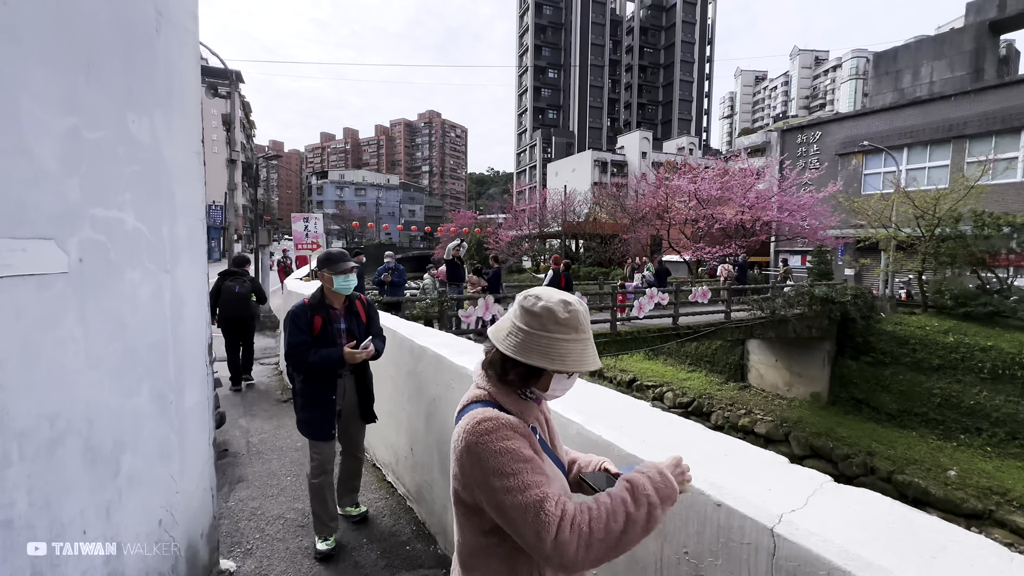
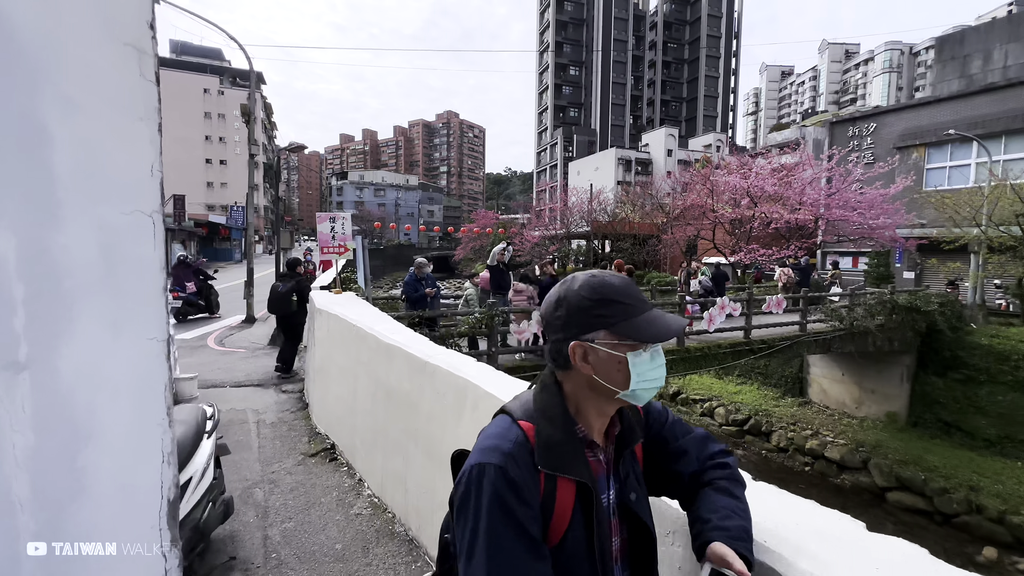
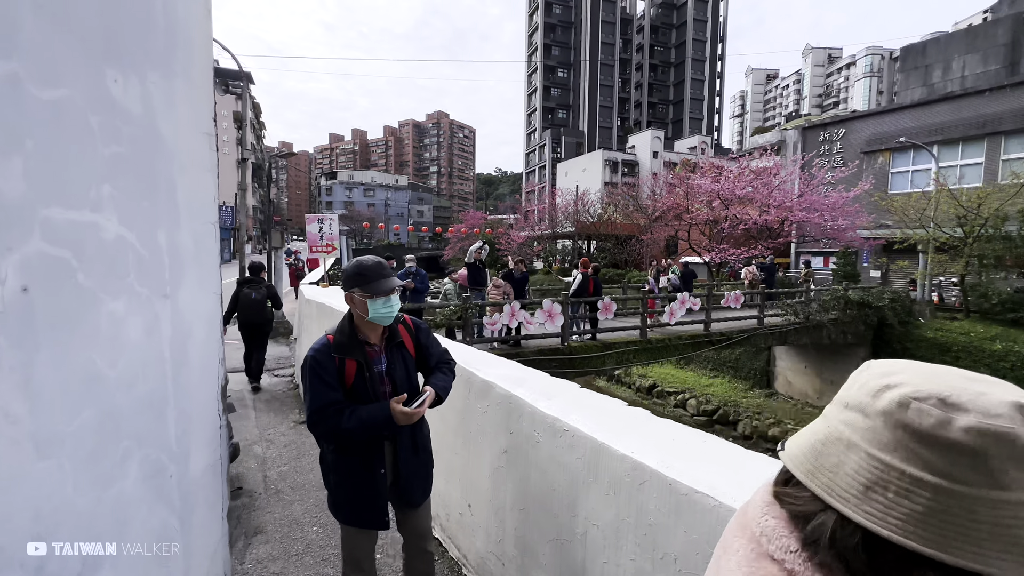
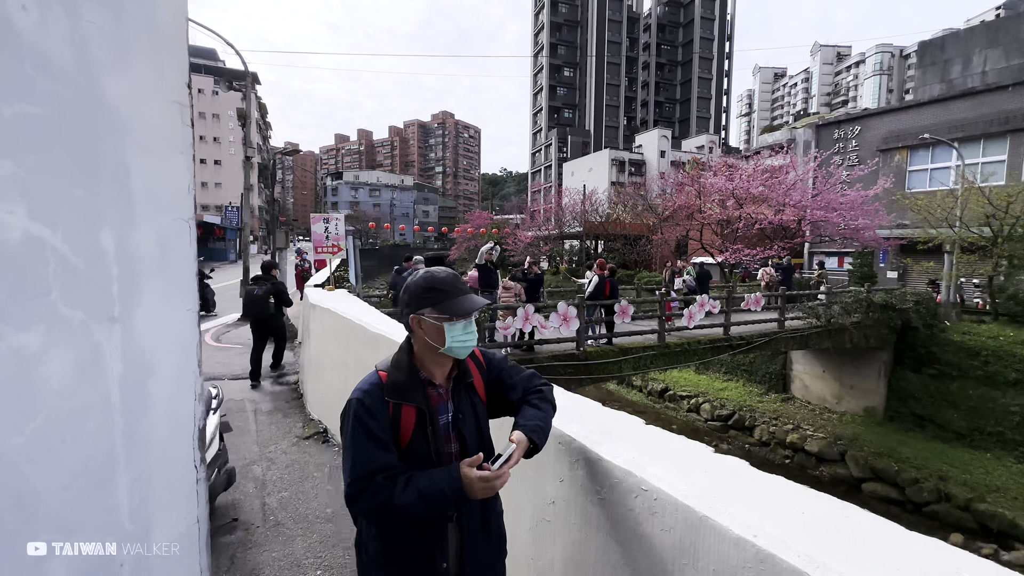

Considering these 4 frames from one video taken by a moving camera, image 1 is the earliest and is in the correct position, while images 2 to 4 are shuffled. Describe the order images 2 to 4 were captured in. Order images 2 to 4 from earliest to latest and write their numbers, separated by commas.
3, 4, 2
